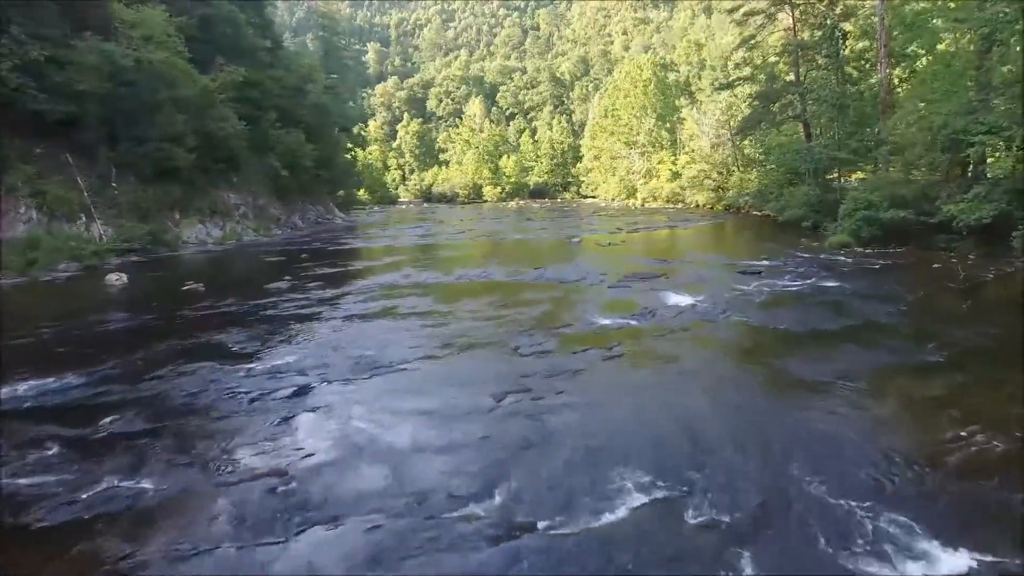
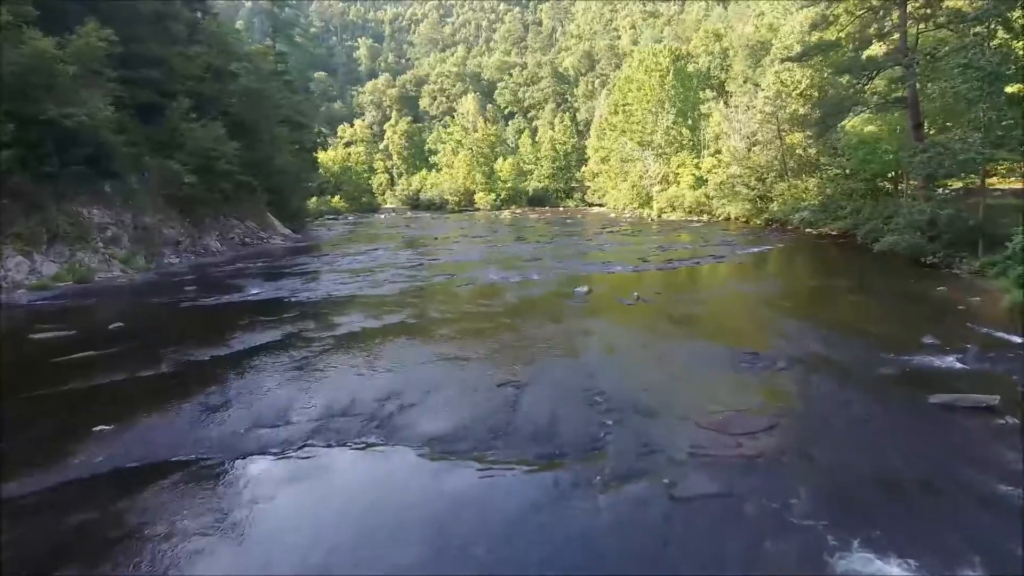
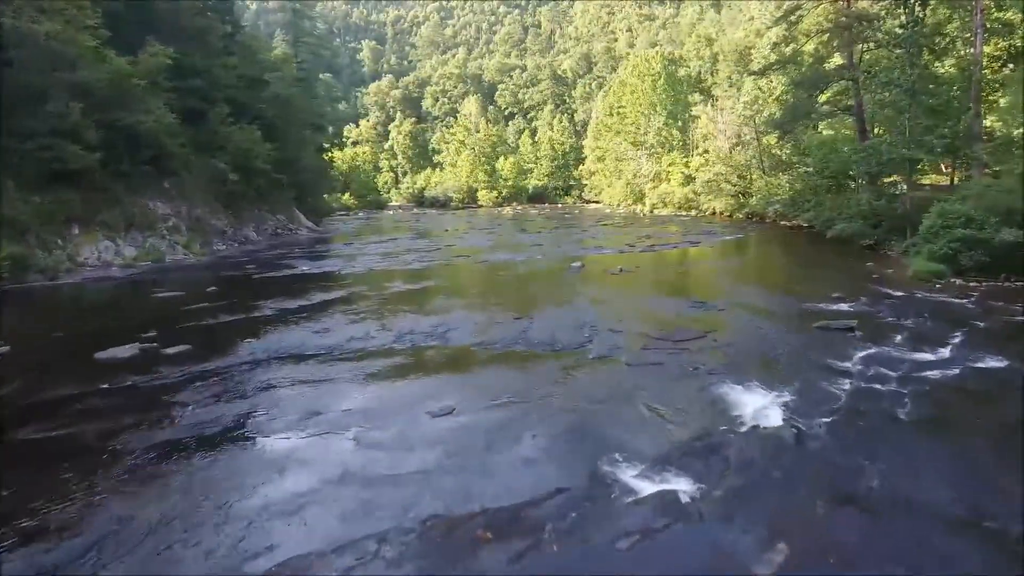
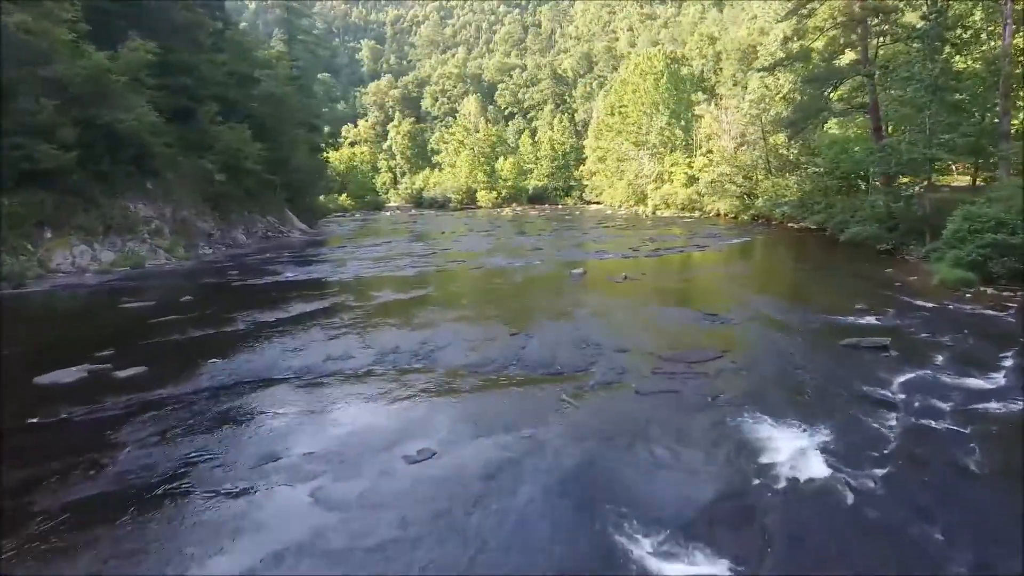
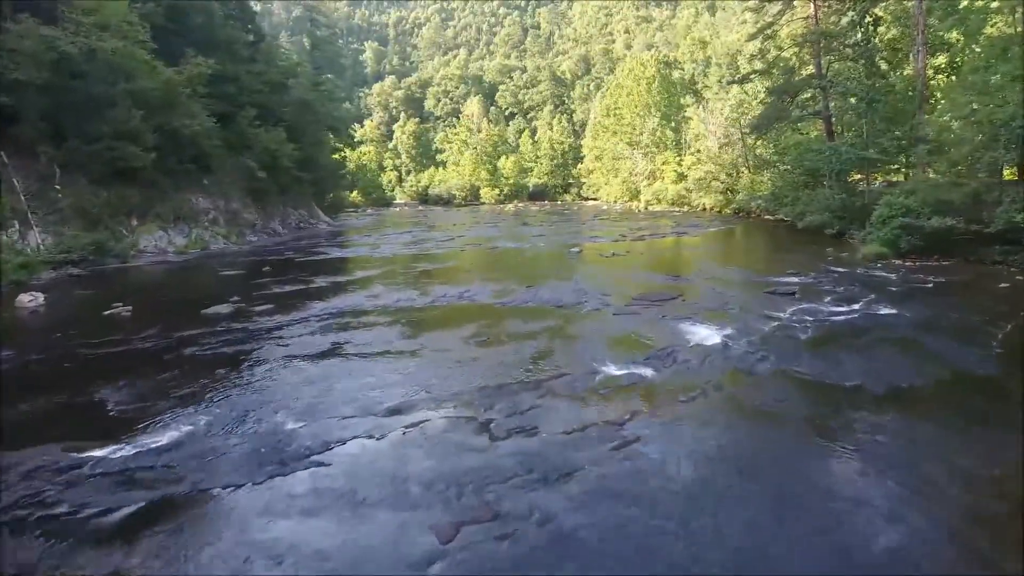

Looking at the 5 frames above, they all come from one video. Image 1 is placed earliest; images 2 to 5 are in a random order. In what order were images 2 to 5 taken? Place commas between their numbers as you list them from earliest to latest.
5, 3, 4, 2
